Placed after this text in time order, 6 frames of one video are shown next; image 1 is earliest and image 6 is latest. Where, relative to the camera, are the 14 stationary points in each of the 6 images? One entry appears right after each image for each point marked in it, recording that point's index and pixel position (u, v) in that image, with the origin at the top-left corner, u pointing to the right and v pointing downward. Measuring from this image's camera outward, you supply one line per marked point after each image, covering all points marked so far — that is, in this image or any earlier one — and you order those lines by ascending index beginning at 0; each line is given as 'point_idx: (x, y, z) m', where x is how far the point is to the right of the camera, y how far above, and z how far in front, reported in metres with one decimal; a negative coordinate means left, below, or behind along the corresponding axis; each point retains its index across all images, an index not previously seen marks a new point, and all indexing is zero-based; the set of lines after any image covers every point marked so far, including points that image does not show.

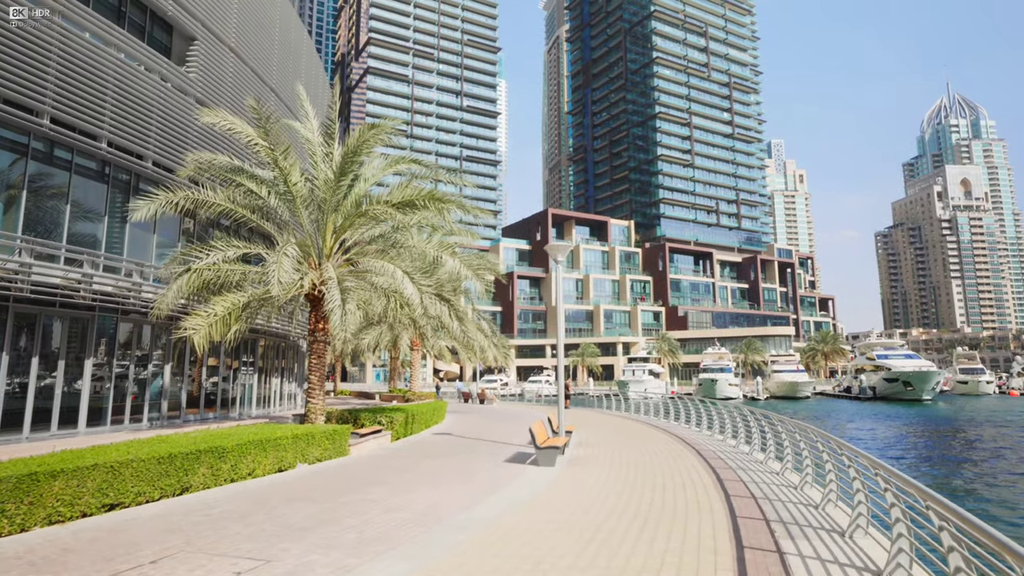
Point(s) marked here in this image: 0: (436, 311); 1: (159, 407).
0: (-1.9, -0.5, +15.8) m
1: (-10.0, -3.4, +18.8) m
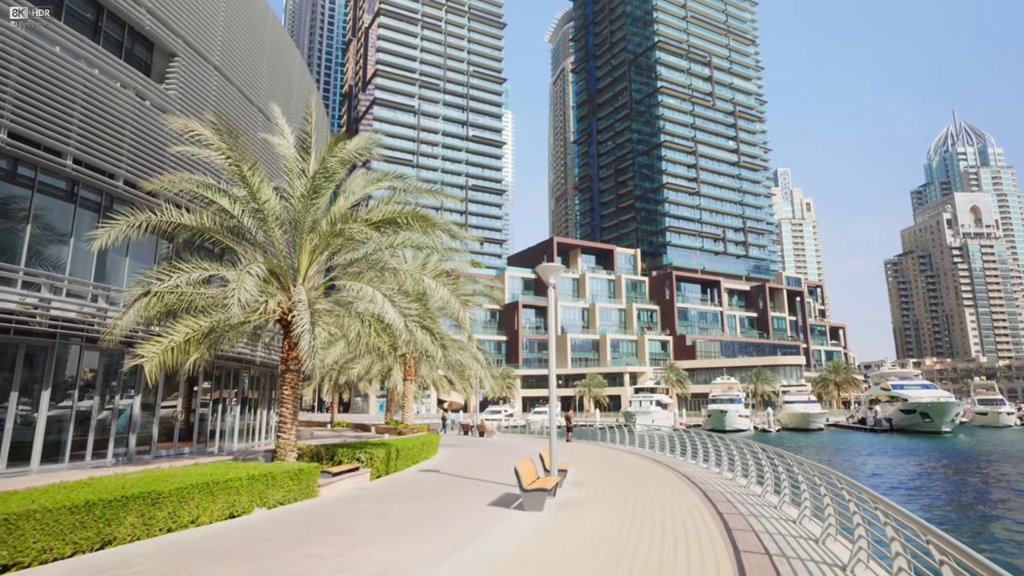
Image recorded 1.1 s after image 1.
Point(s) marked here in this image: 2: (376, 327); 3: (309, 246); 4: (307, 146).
0: (-2.1, -1.1, +14.6) m
1: (-10.2, -4.1, +17.5) m
2: (-3.0, -0.8, +14.1) m
3: (-4.5, +1.0, +14.8) m
4: (-4.7, +3.3, +15.1) m
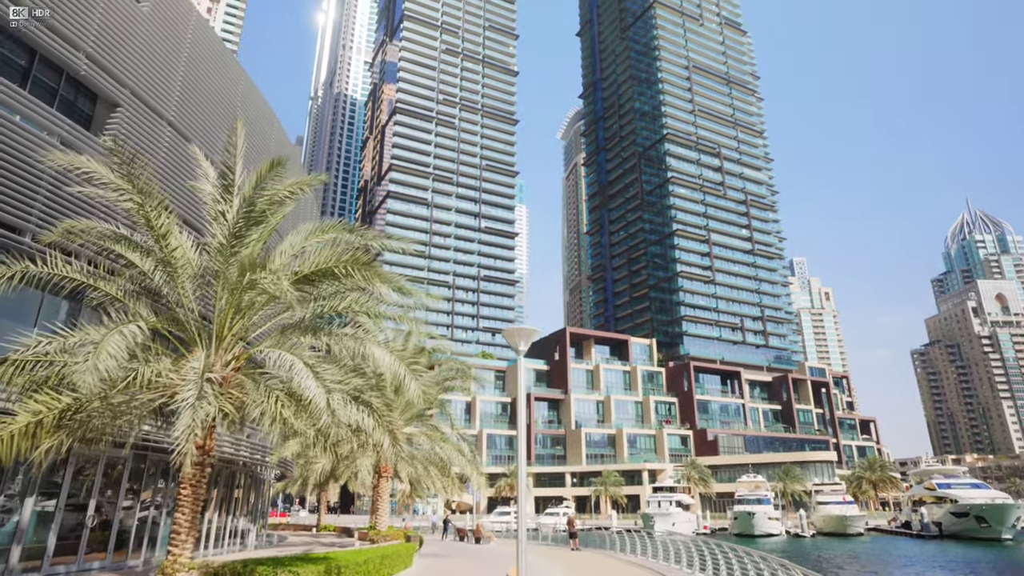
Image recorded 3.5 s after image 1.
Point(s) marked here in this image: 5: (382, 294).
0: (-2.8, -2.3, +11.5) m
1: (-10.8, -5.7, +14.2) m
2: (-3.6, -2.0, +11.1) m
3: (-5.2, -0.3, +12.1) m
4: (-5.4, +2.0, +12.7) m
5: (-2.5, -0.1, +12.9) m
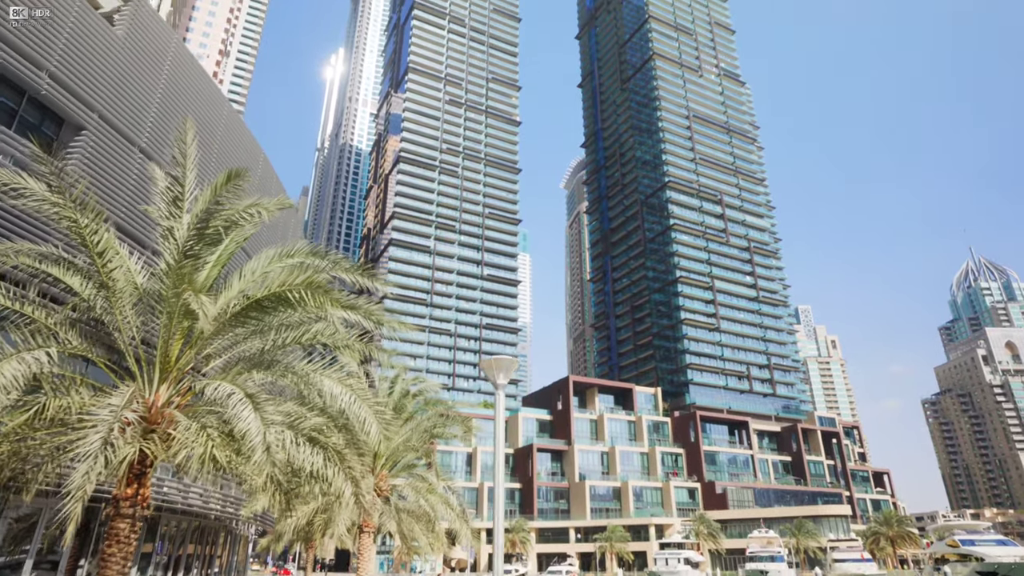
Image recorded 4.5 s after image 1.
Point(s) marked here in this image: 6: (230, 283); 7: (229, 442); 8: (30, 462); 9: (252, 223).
0: (-3.1, -2.7, +10.0) m
1: (-11.1, -6.3, +12.5) m
2: (-3.9, -2.4, +9.6) m
3: (-5.5, -0.8, +10.7) m
4: (-5.7, +1.5, +11.5) m
5: (-2.9, -0.6, +11.6) m
6: (-4.8, +0.1, +11.4) m
7: (-4.1, -2.3, +9.8) m
8: (-6.8, -2.4, +9.3) m
9: (-4.7, +1.2, +12.0) m
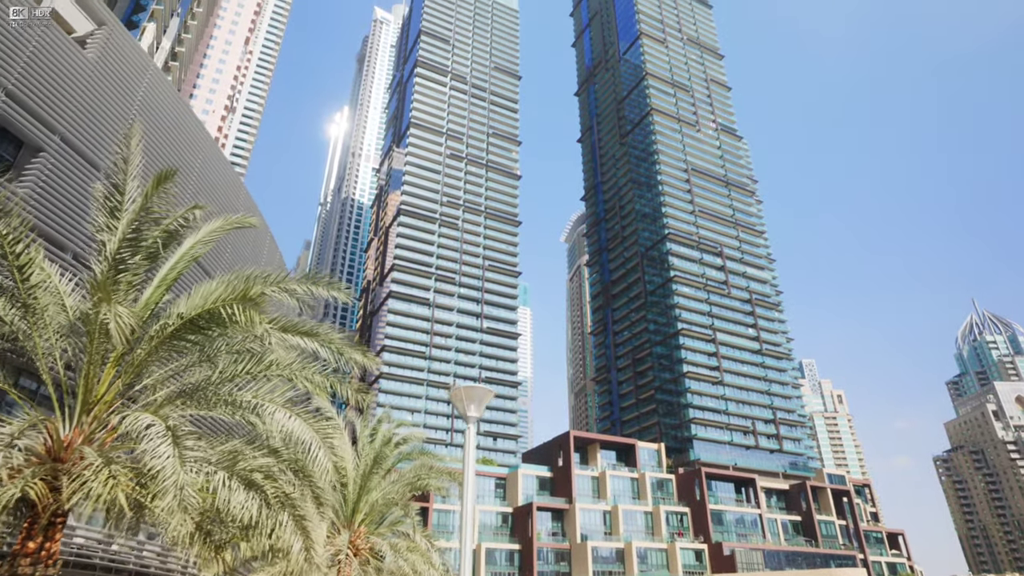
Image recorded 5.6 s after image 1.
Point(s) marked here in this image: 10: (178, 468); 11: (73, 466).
0: (-3.4, -2.9, +8.4) m
1: (-11.4, -6.7, +10.6) m
2: (-4.3, -2.5, +8.0) m
3: (-5.8, -1.0, +9.3) m
4: (-6.0, +1.1, +10.3) m
5: (-3.2, -1.0, +10.2) m
6: (-5.1, -0.2, +10.0) m
7: (-4.4, -2.5, +8.2) m
8: (-7.1, -2.6, +7.7) m
9: (-5.0, +0.8, +10.7) m
10: (-3.7, -2.1, +7.5) m
11: (-5.5, -2.3, +8.4) m
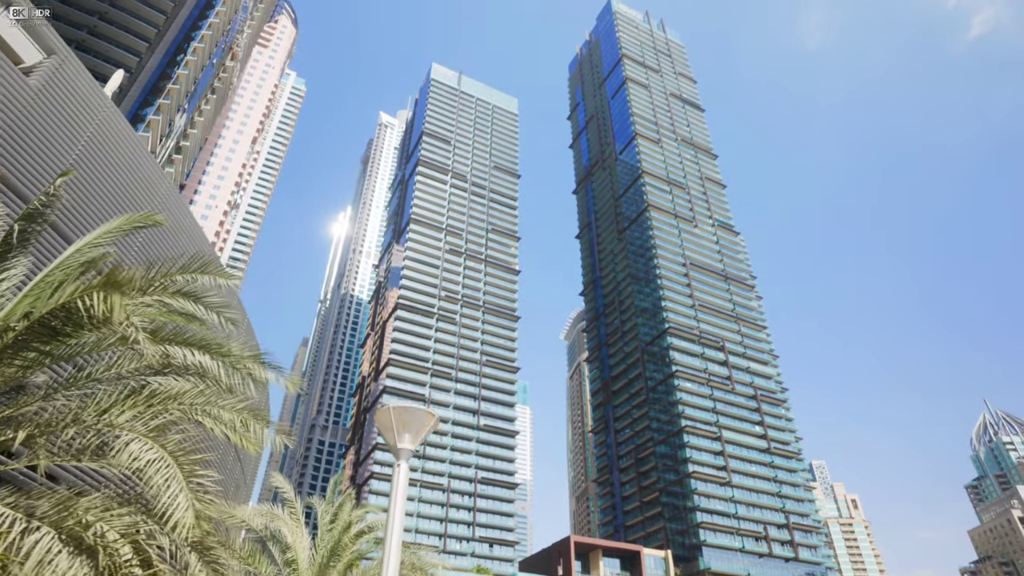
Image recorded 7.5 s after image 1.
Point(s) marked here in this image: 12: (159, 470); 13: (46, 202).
0: (-3.9, -2.6, +5.7) m
1: (-11.9, -6.7, +7.3) m
2: (-4.8, -2.2, +5.4) m
3: (-6.3, -0.9, +6.9) m
4: (-6.5, +1.1, +8.2) m
5: (-3.7, -1.0, +7.7) m
6: (-5.6, -0.2, +7.7) m
7: (-4.9, -2.2, +5.6) m
8: (-7.6, -2.2, +5.1) m
9: (-5.5, +0.7, +8.5) m
10: (-4.2, -1.6, +4.9) m
11: (-6.0, -2.0, +5.8) m
12: (-3.4, -1.7, +6.7) m
13: (-5.6, +0.8, +8.4) m
